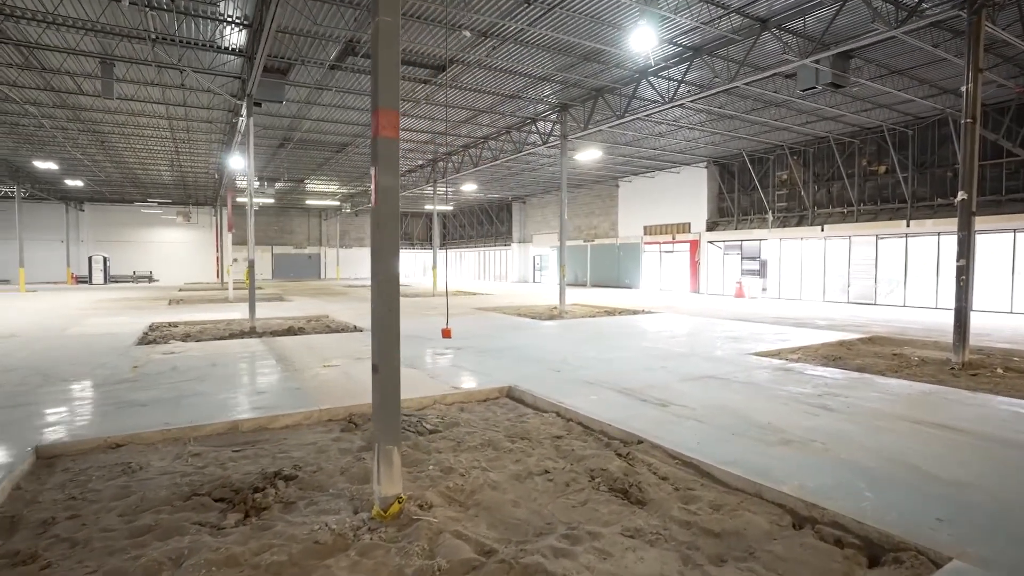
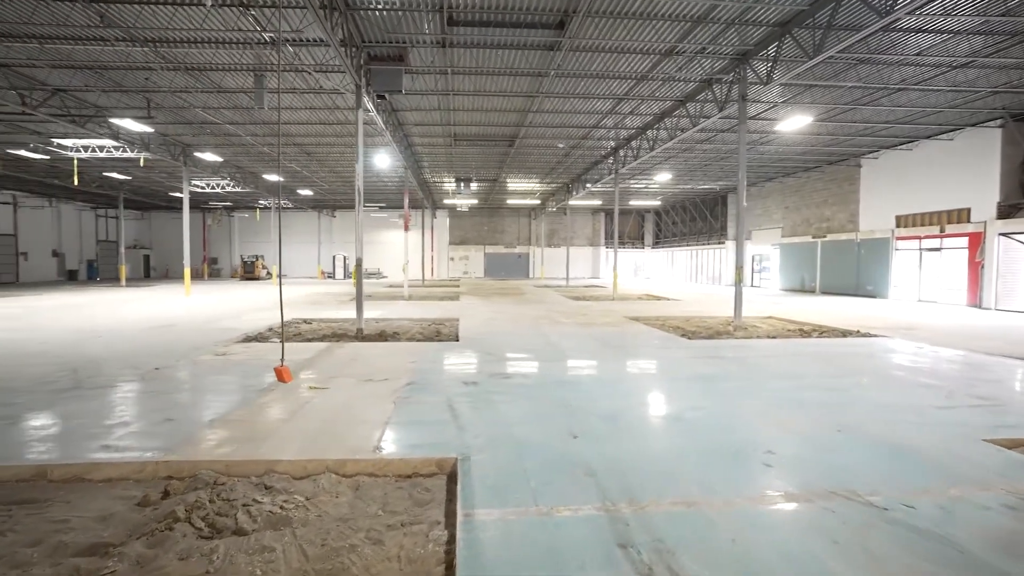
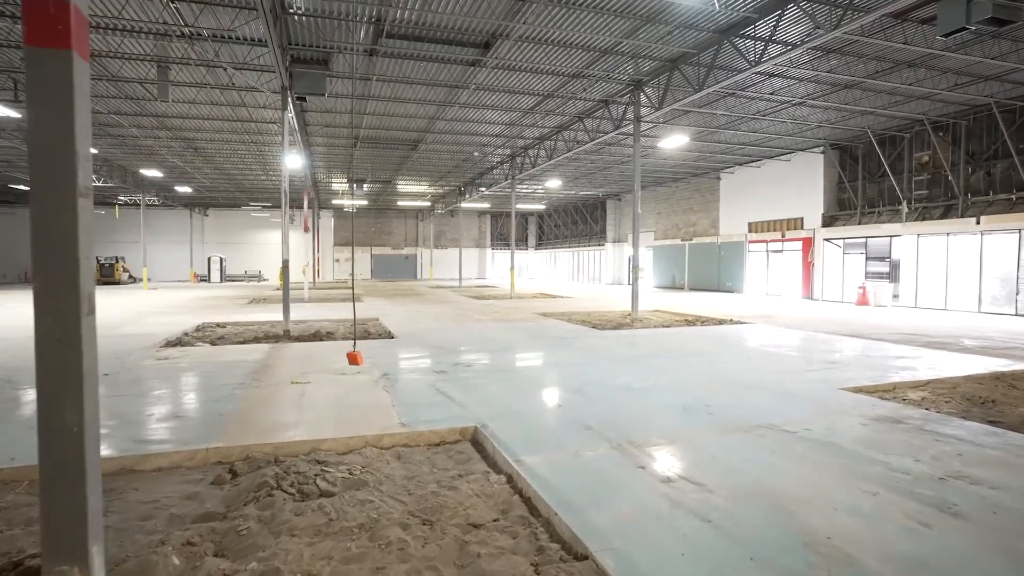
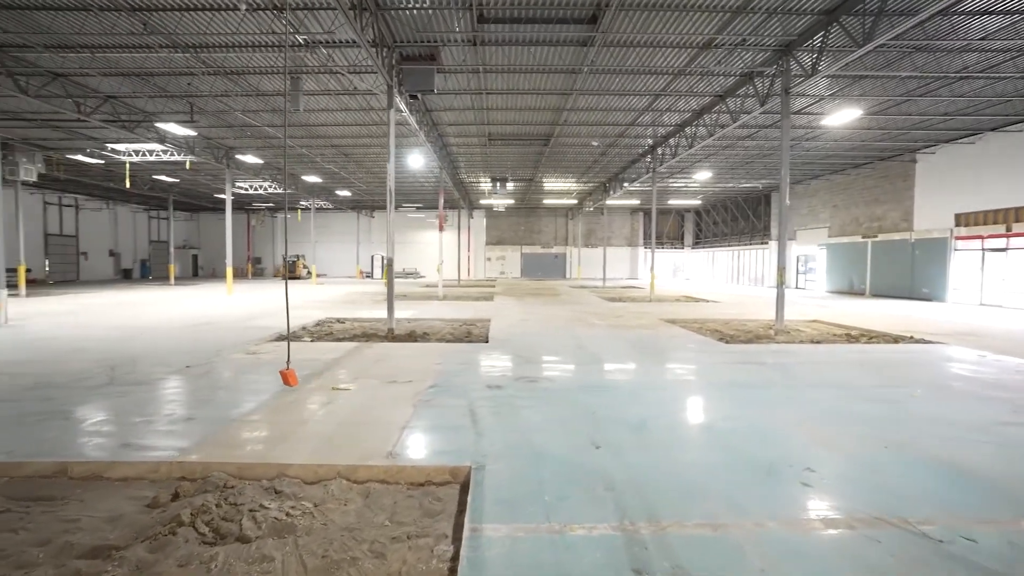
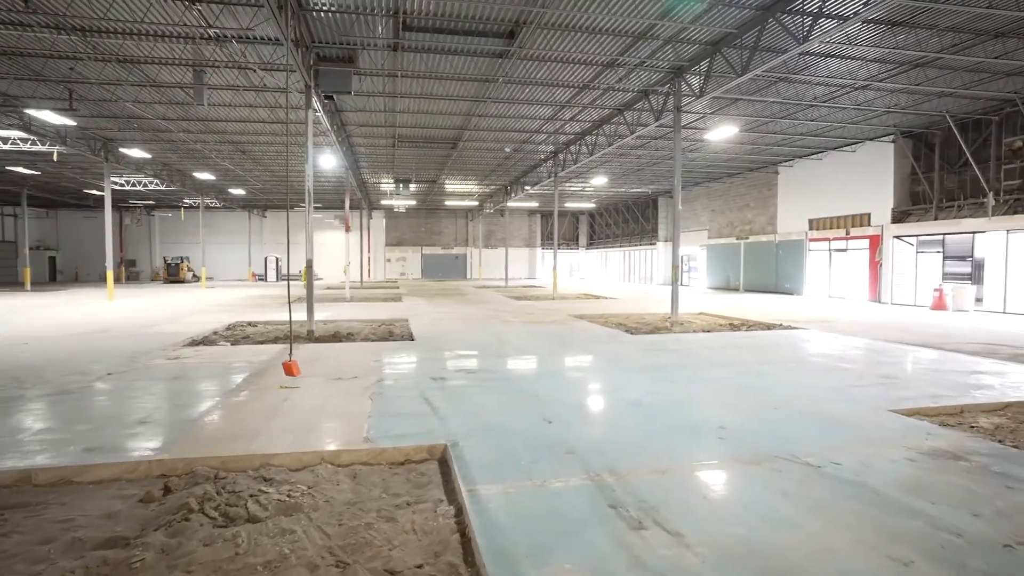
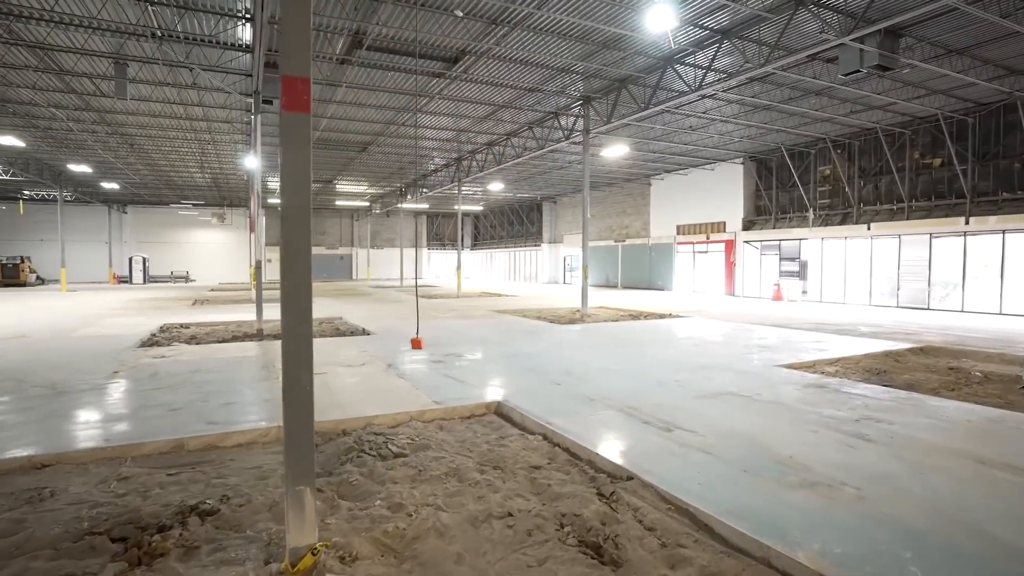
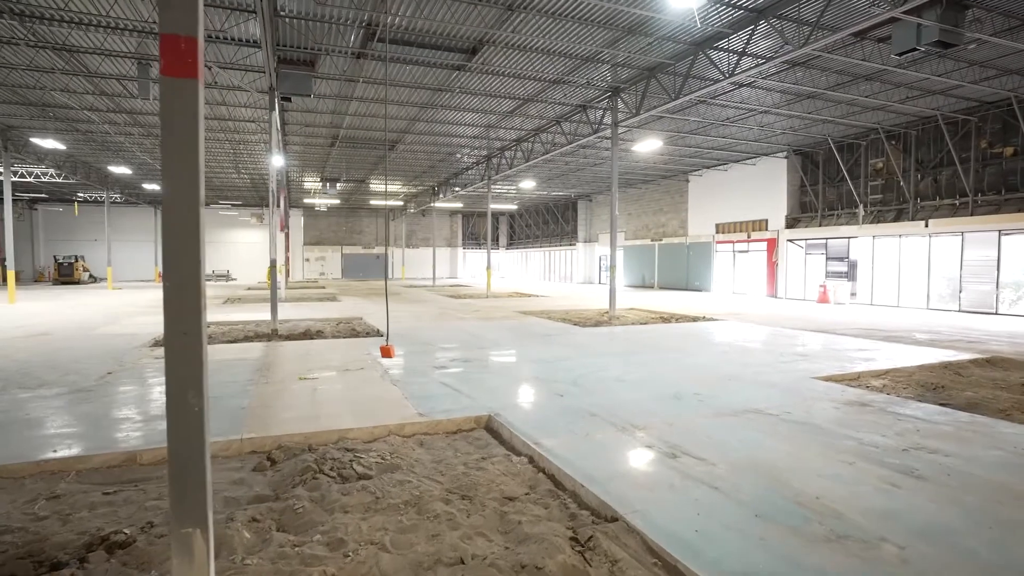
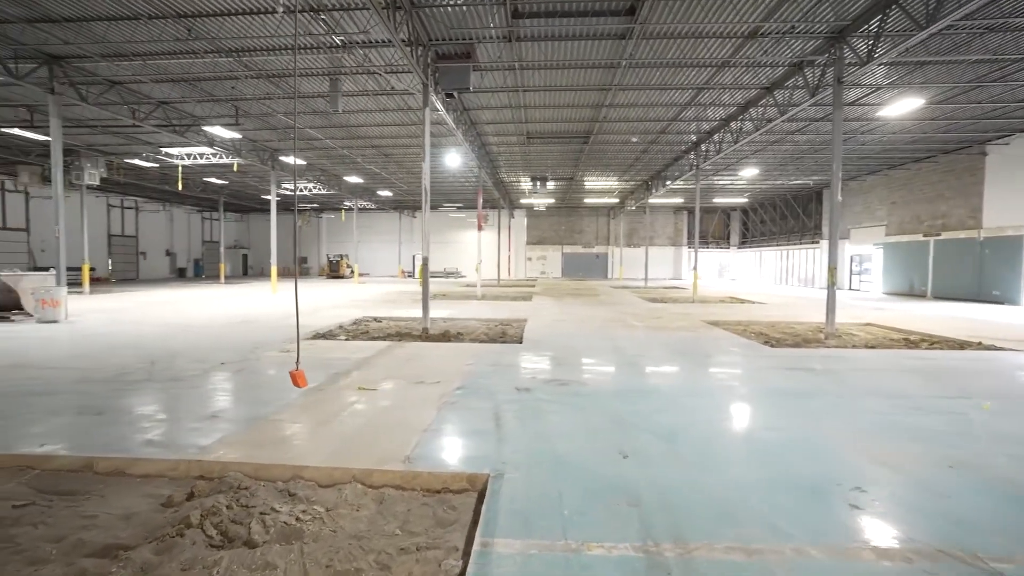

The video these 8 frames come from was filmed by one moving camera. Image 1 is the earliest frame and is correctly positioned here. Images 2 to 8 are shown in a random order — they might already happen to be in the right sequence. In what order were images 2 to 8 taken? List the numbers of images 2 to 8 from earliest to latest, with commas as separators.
6, 7, 3, 5, 2, 4, 8
